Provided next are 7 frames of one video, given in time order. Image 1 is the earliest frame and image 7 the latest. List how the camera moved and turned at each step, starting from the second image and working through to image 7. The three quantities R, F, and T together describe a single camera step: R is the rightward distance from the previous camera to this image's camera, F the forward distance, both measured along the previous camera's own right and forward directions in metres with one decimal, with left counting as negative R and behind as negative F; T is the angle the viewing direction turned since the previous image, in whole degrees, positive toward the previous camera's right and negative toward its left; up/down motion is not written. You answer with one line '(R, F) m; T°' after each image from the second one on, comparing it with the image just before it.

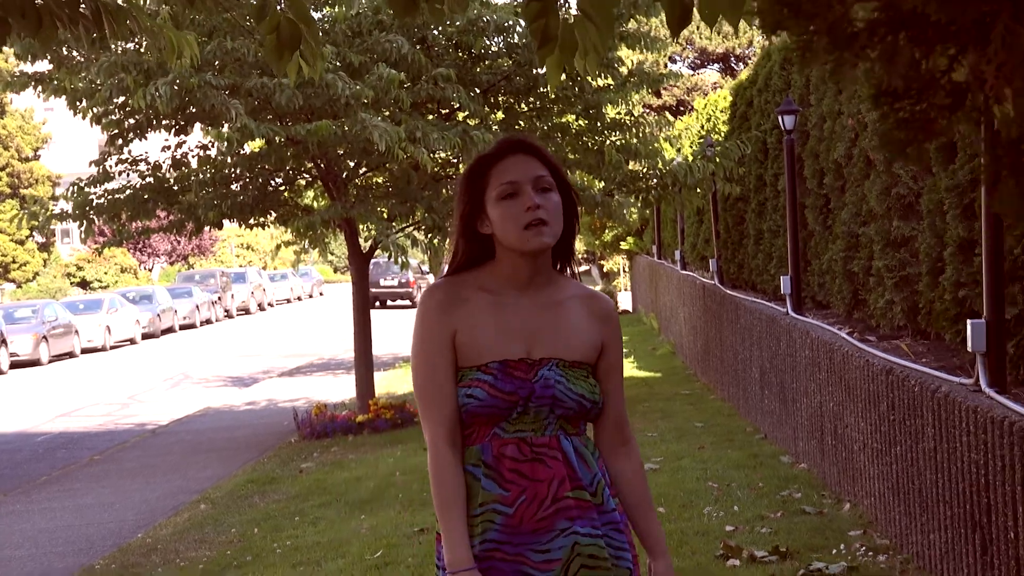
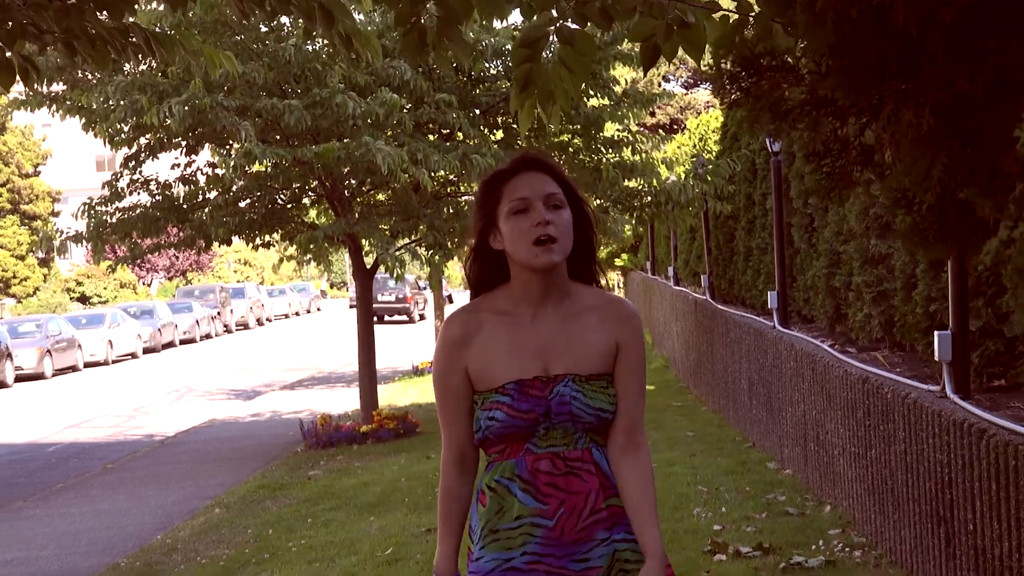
(0.0, -0.4) m; 0°
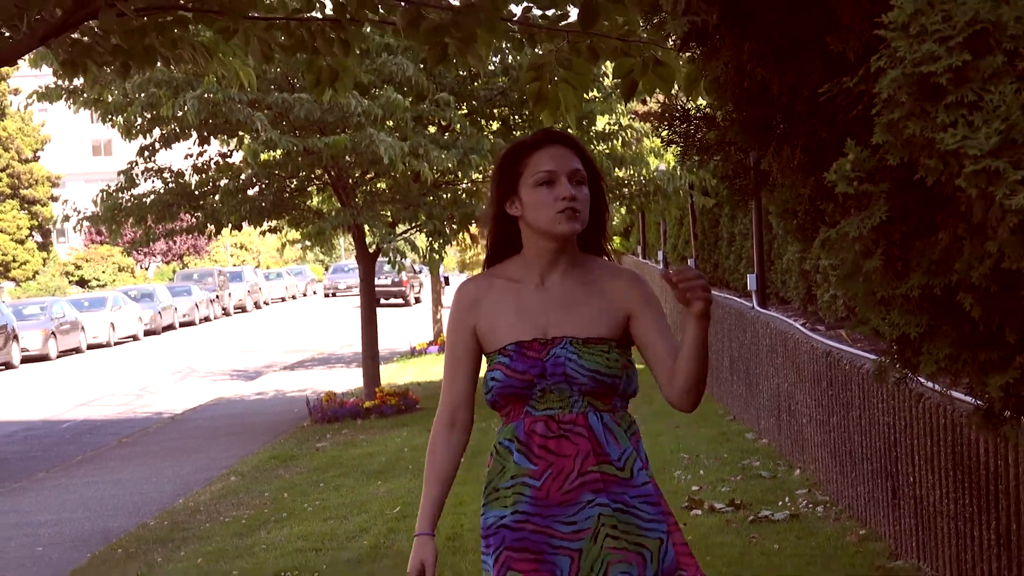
(0.0, -0.7) m; 0°
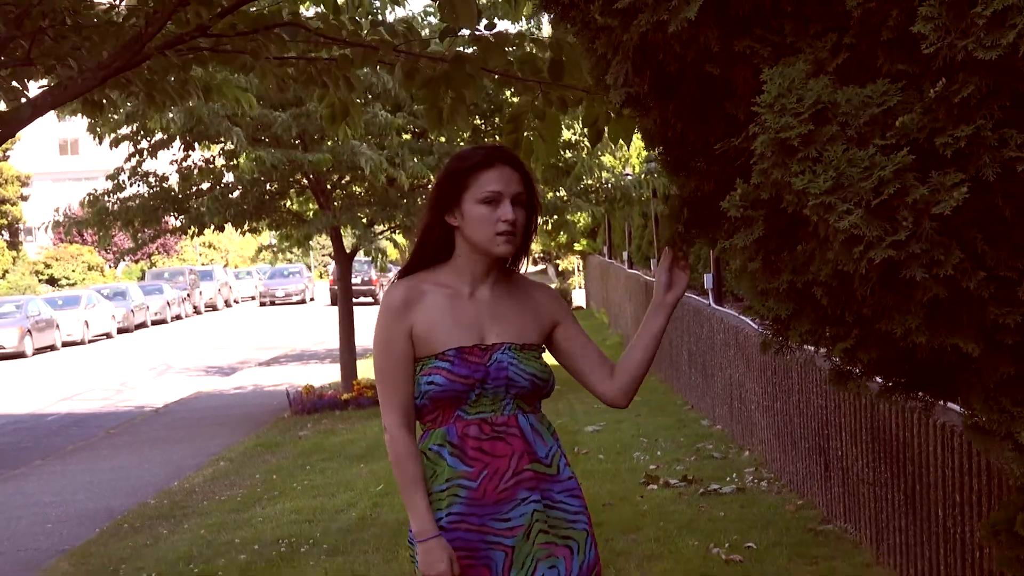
(0.0, -0.7) m; +1°
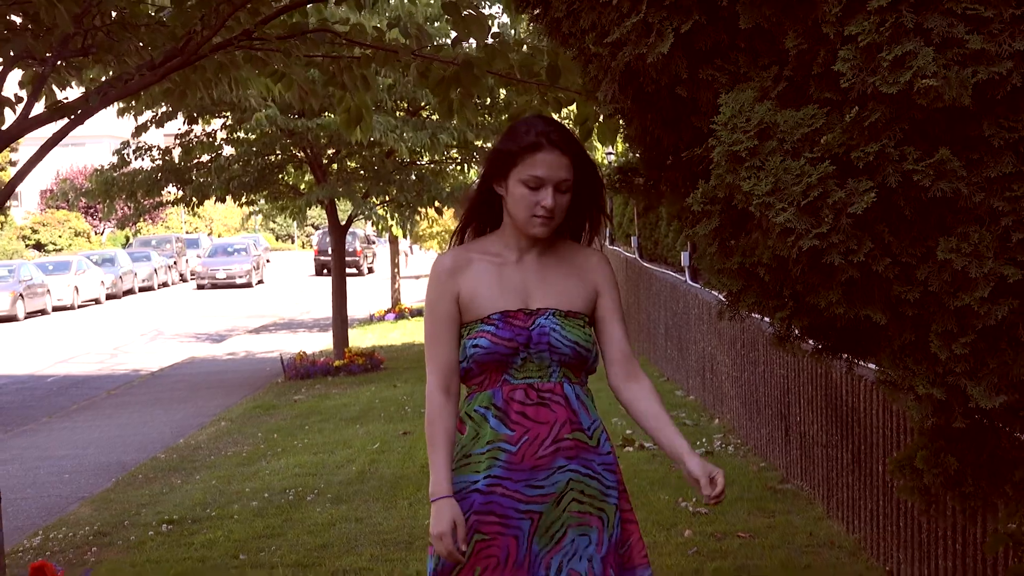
(0.0, -0.6) m; +1°
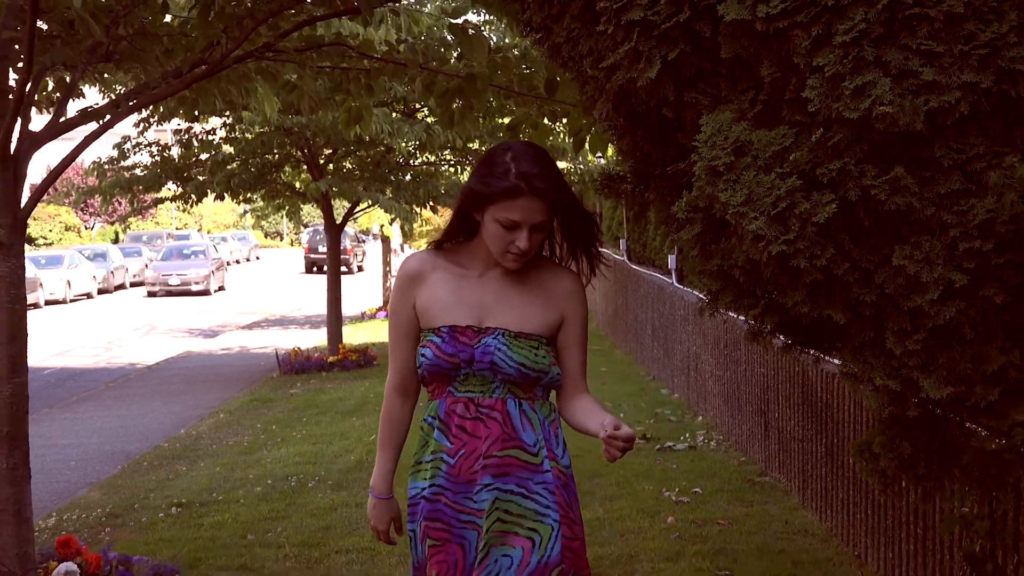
(0.0, -0.4) m; 0°
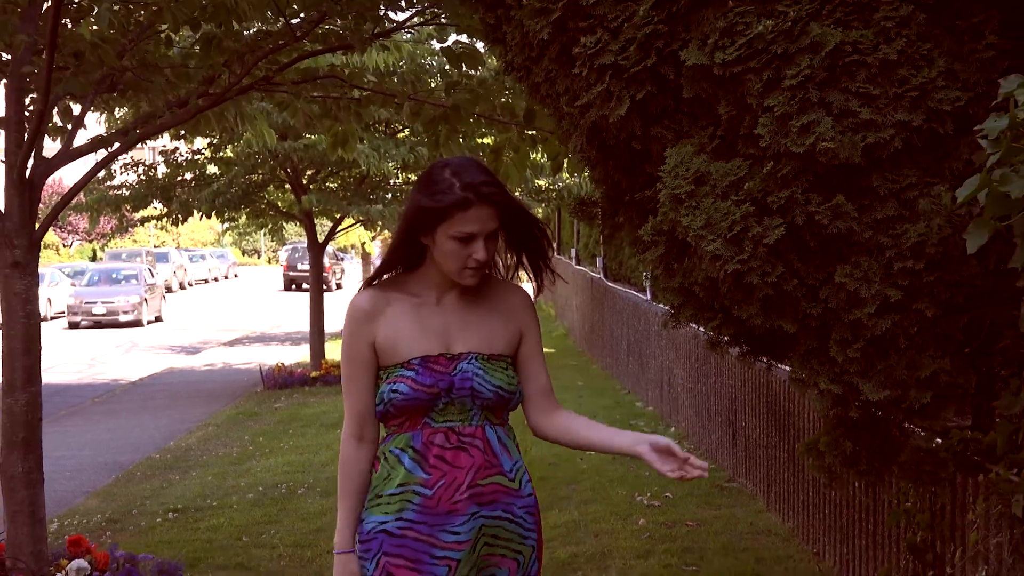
(0.0, -0.4) m; +1°
